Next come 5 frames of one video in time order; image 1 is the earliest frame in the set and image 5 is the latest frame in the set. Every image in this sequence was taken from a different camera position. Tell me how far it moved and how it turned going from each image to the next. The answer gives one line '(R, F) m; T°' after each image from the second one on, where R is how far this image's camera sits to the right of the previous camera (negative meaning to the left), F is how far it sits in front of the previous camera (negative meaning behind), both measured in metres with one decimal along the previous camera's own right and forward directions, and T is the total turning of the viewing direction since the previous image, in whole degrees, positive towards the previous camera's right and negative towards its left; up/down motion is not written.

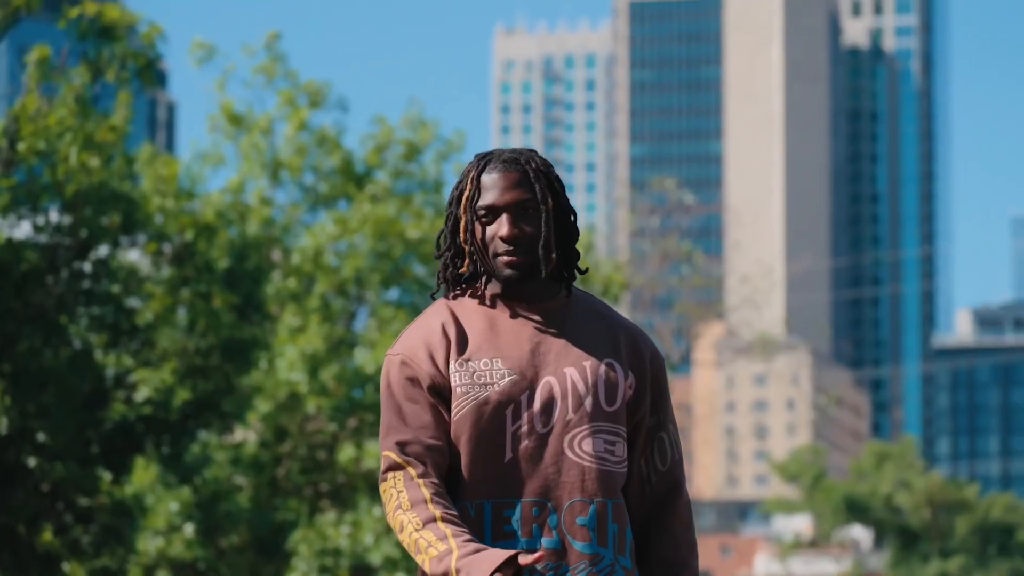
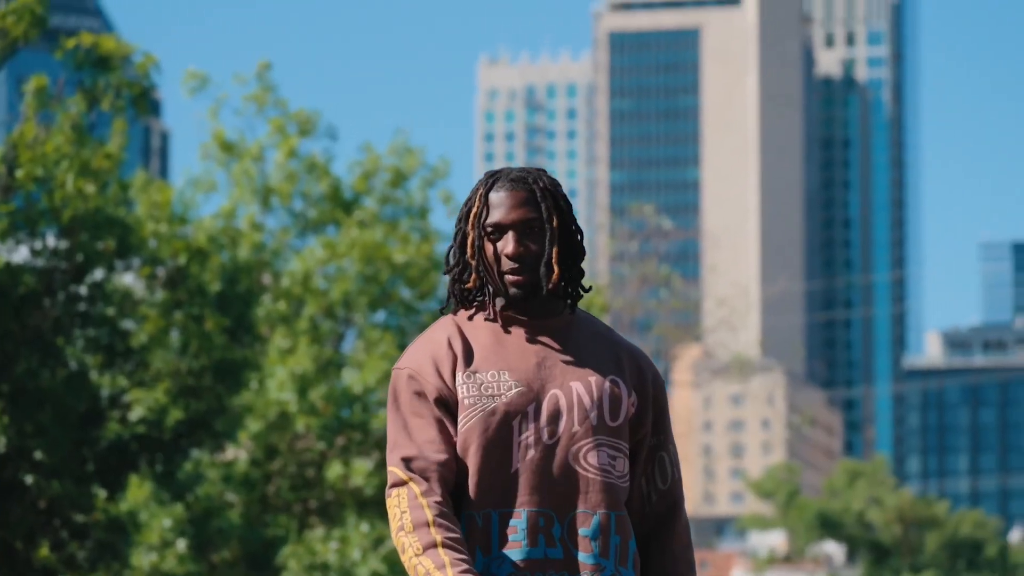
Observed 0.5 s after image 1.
(+0.1, -0.7) m; 0°
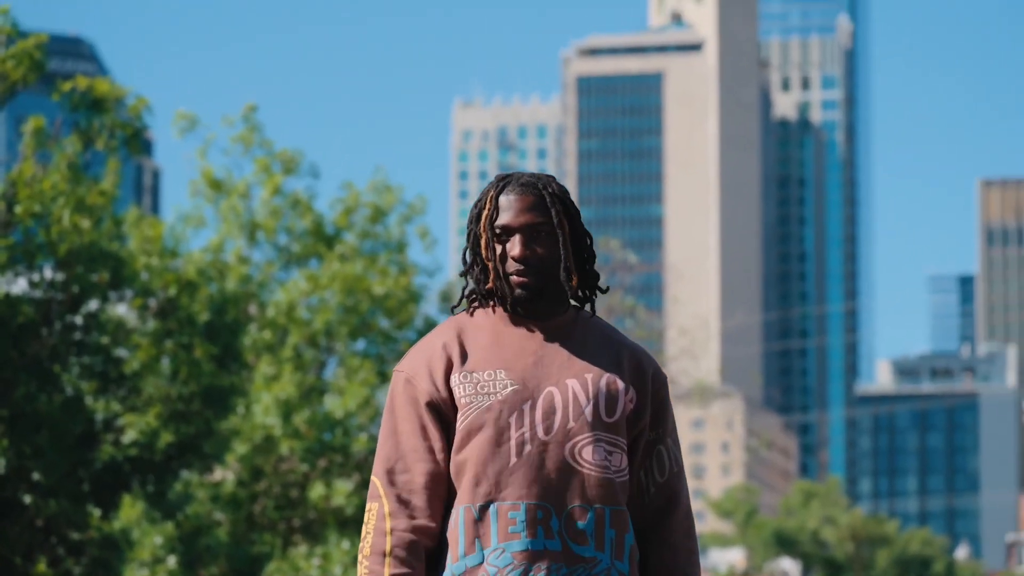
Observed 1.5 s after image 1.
(+0.3, -1.4) m; 0°
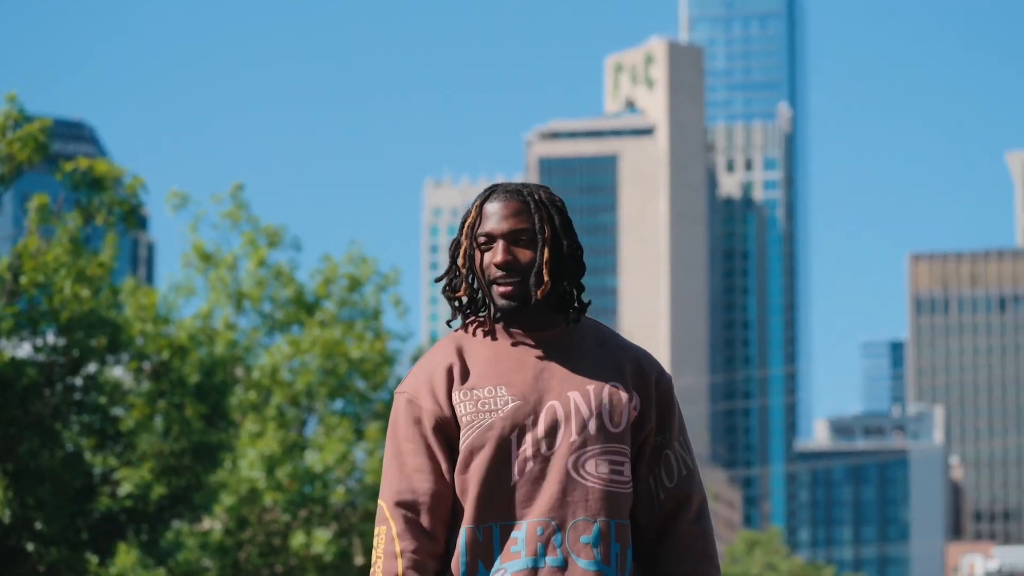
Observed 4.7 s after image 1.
(+0.4, -2.2) m; 0°
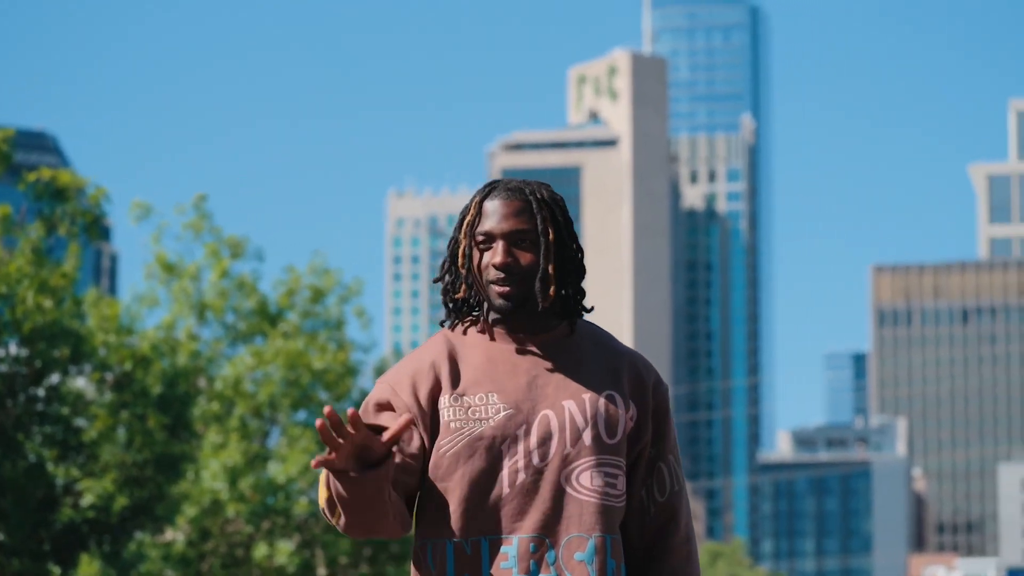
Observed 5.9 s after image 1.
(+0.4, 0.0) m; 0°
